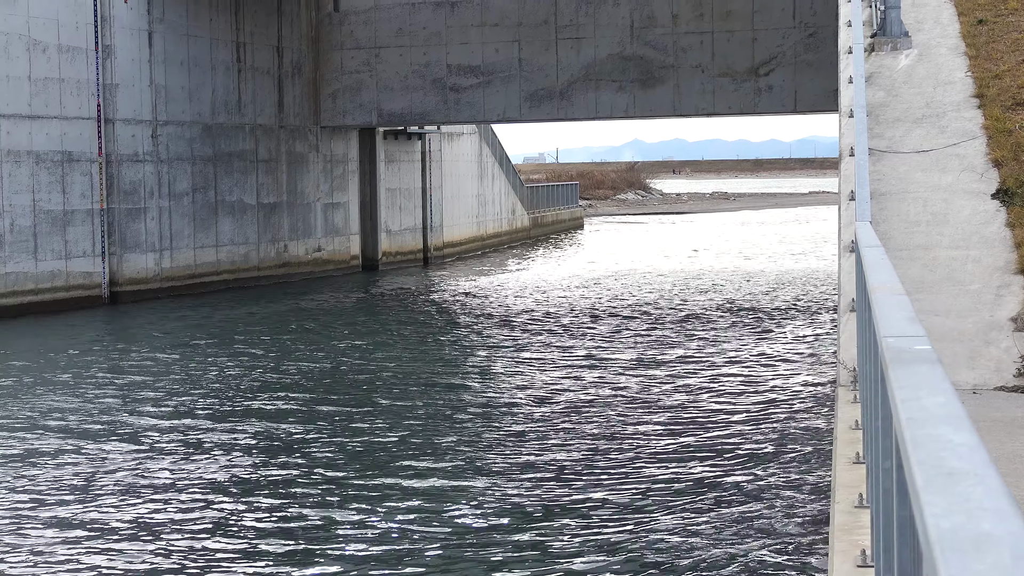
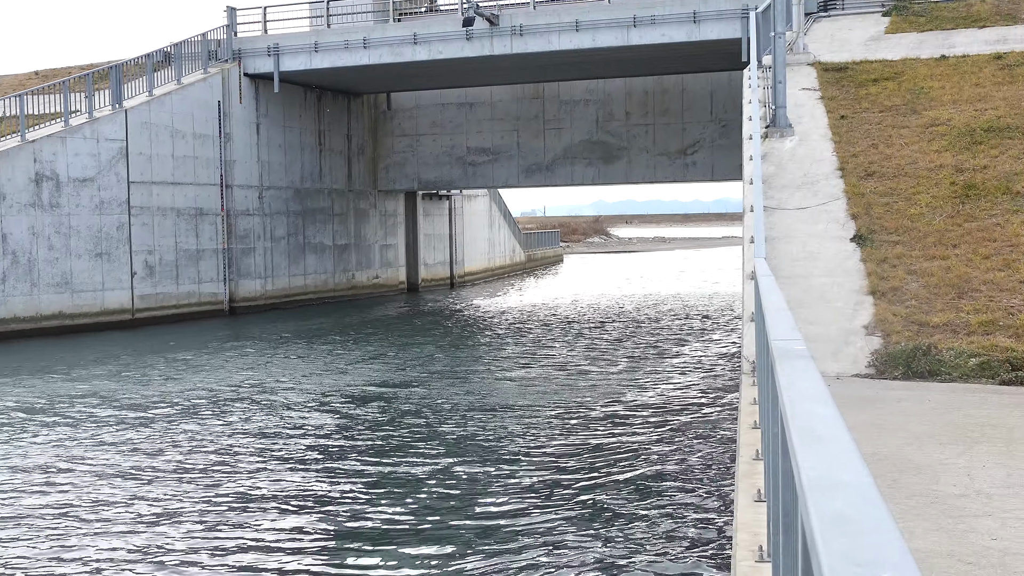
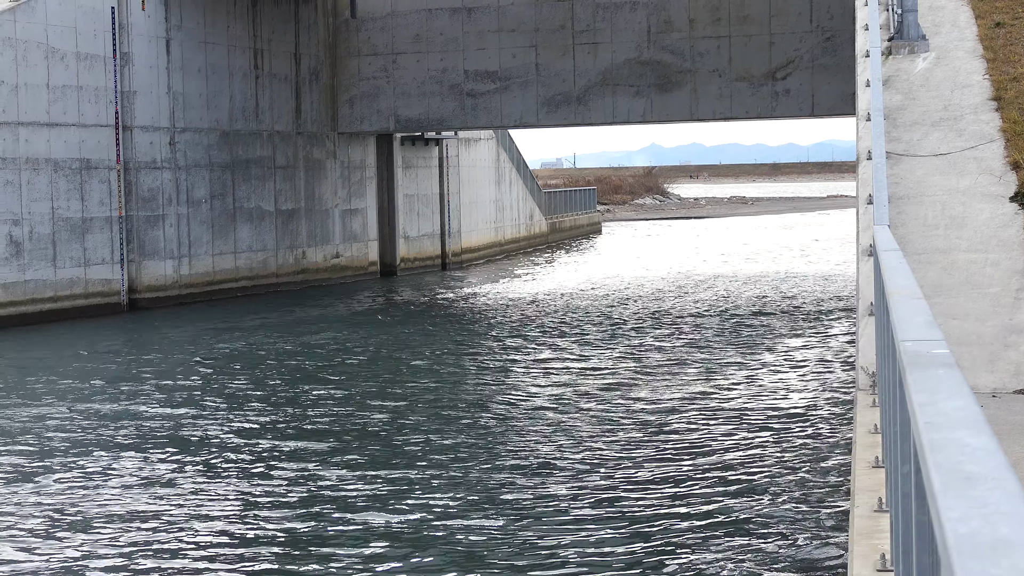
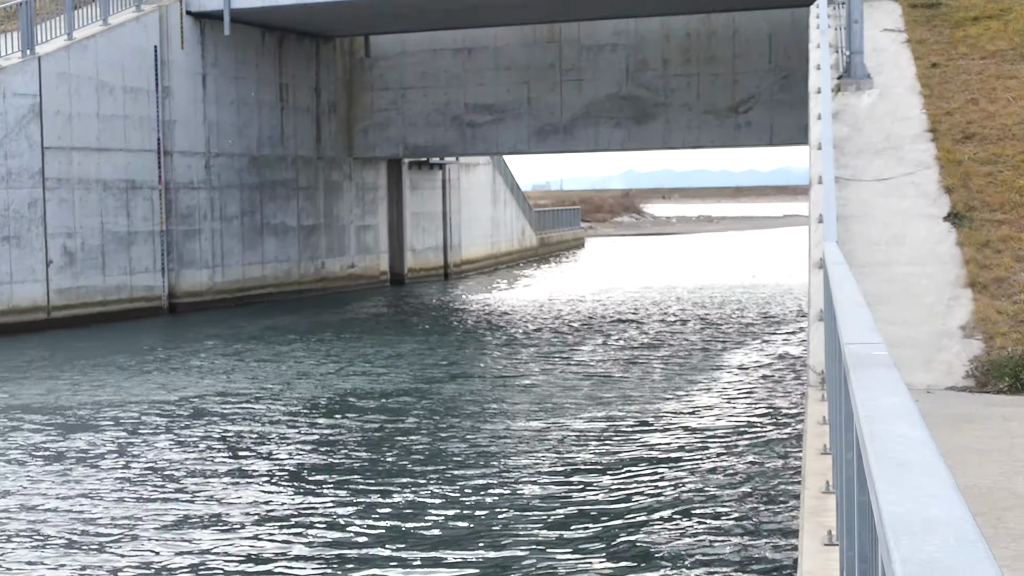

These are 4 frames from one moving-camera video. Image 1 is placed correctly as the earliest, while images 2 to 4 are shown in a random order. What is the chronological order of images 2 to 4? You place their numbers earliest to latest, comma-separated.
3, 4, 2
